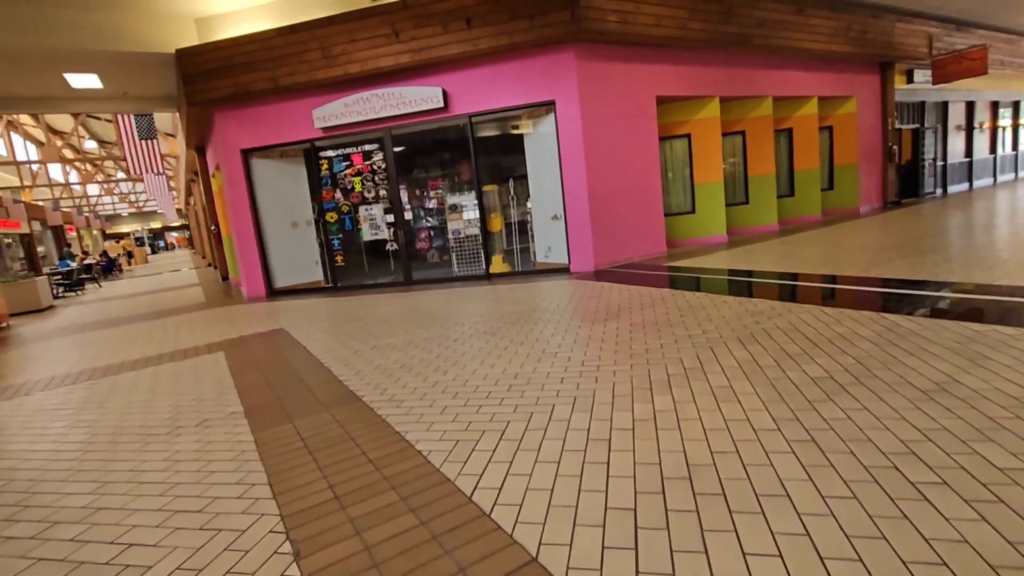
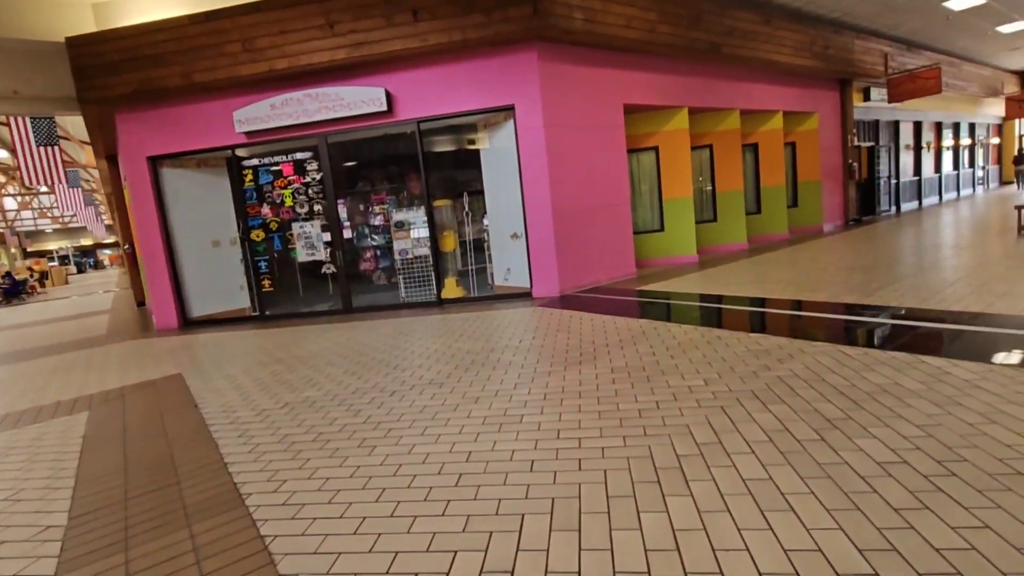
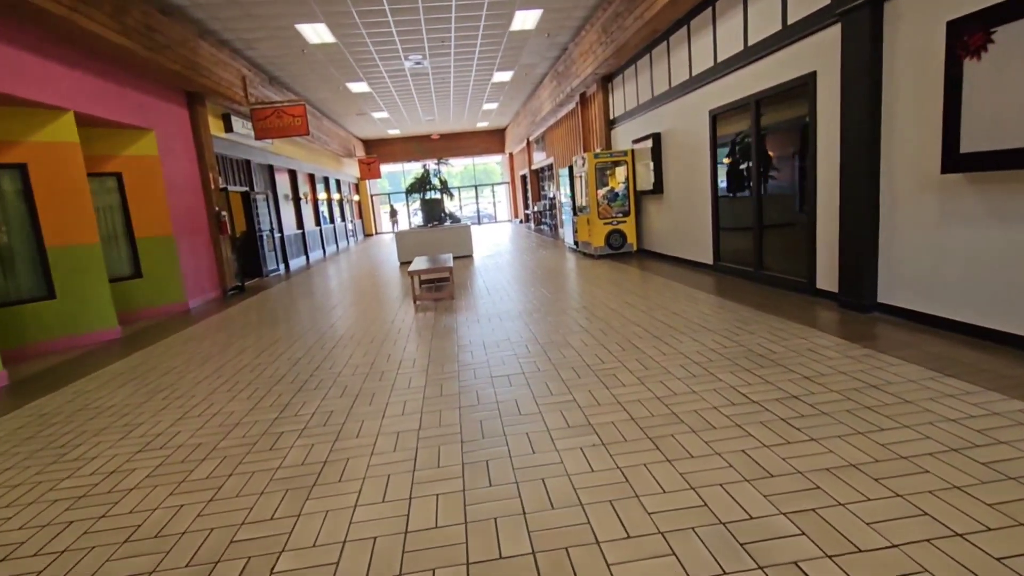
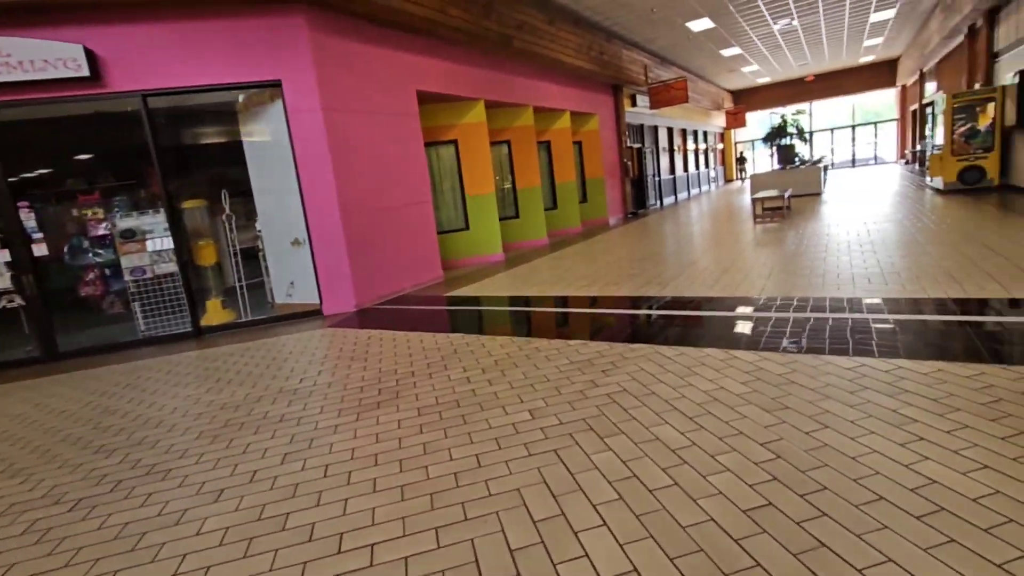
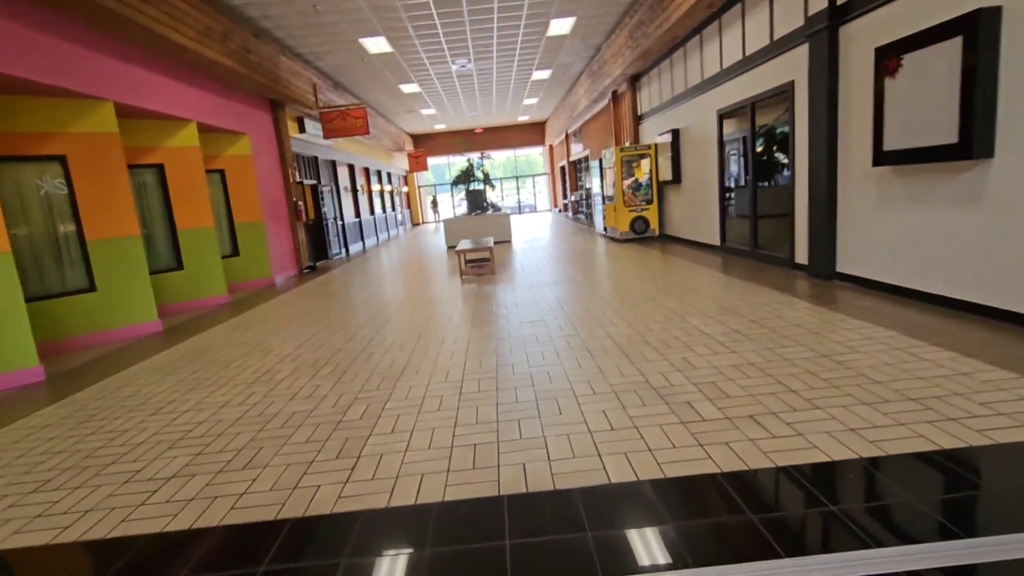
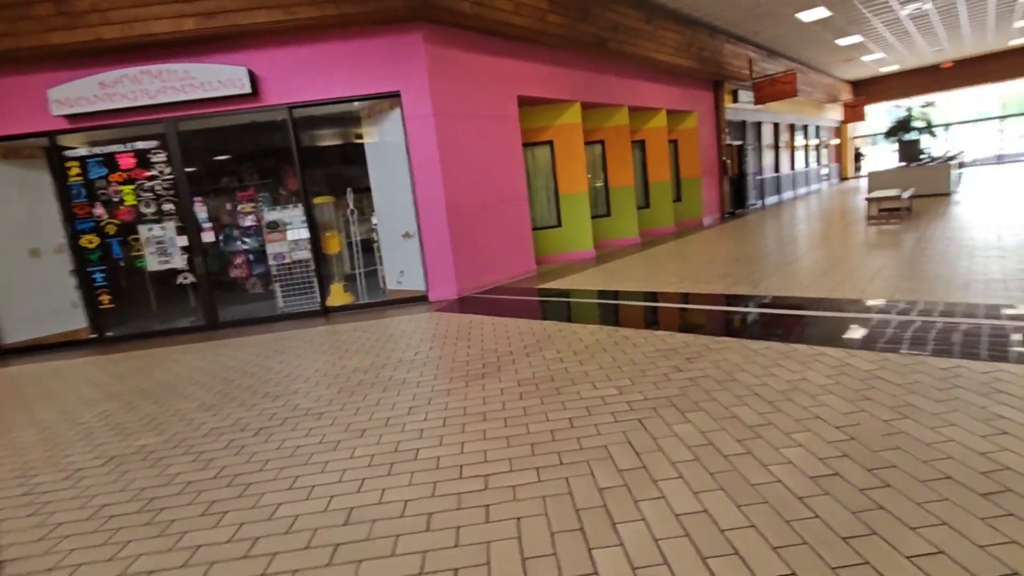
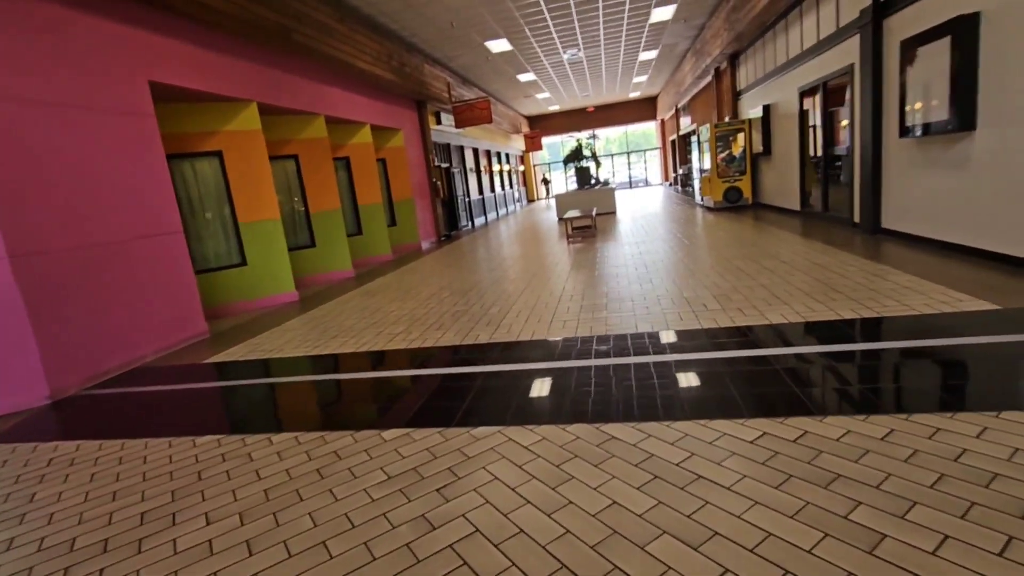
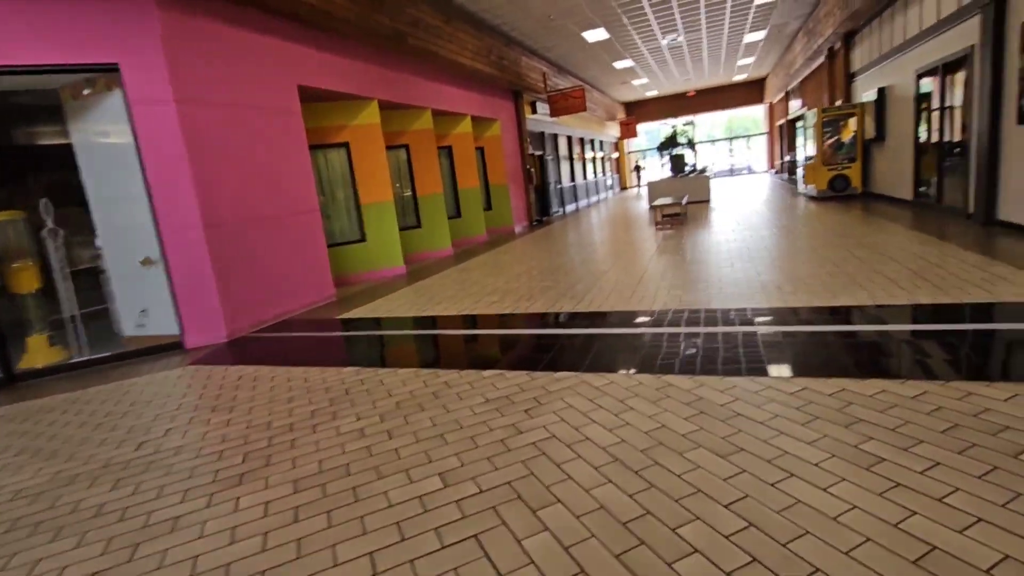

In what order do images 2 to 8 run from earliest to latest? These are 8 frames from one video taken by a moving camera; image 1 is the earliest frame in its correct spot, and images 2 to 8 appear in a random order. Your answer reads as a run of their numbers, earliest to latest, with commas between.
2, 6, 4, 8, 7, 5, 3
